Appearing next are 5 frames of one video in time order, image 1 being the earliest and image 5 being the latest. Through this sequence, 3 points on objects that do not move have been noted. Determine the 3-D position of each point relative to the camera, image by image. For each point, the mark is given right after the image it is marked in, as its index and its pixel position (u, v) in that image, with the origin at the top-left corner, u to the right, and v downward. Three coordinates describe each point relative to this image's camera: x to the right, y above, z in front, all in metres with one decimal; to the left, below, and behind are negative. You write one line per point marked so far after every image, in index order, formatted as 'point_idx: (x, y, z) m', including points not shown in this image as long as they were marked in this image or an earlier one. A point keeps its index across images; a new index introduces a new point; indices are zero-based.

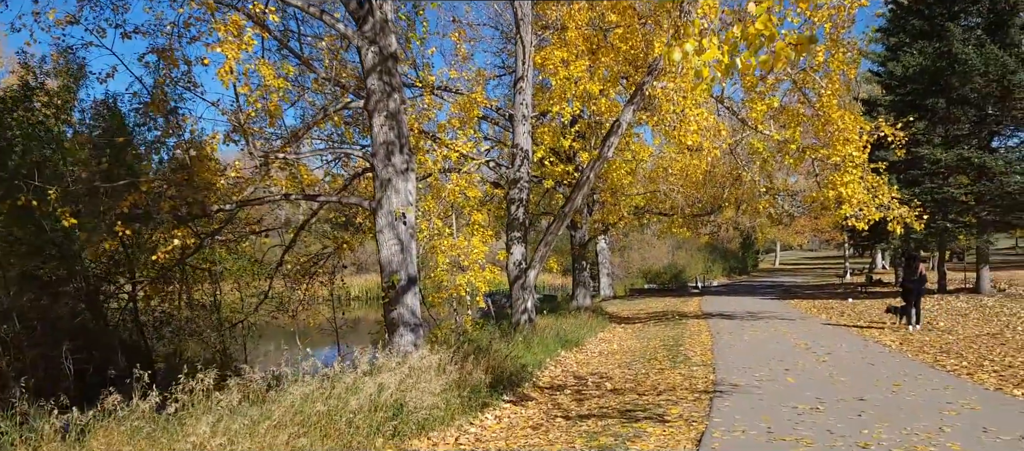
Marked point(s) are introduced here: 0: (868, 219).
0: (+6.4, +0.1, +12.0) m
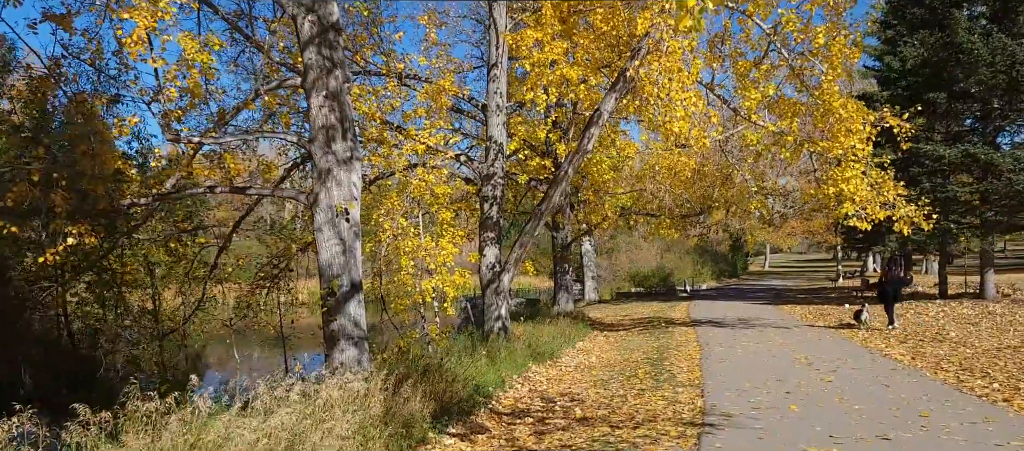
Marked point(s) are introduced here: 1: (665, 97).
0: (+5.9, +0.1, +11.0) m
1: (+2.2, +1.9, +9.7) m
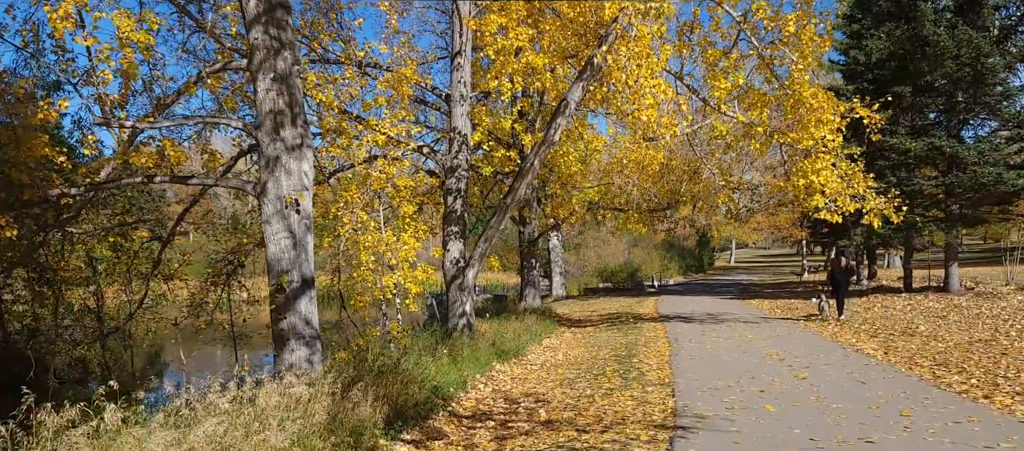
0: (+5.3, +0.2, +10.9) m
1: (+1.7, +2.0, +9.4) m
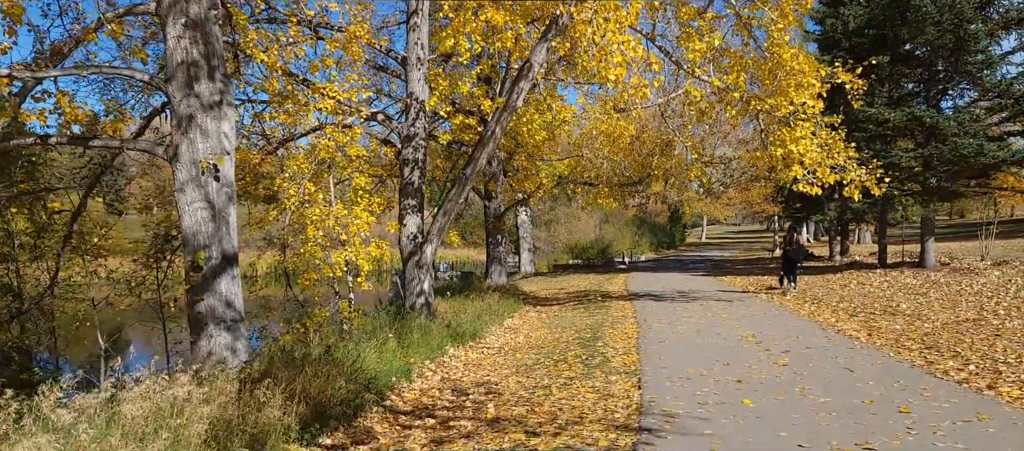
0: (+4.7, +0.7, +10.2) m
1: (+1.1, +2.3, +8.6) m
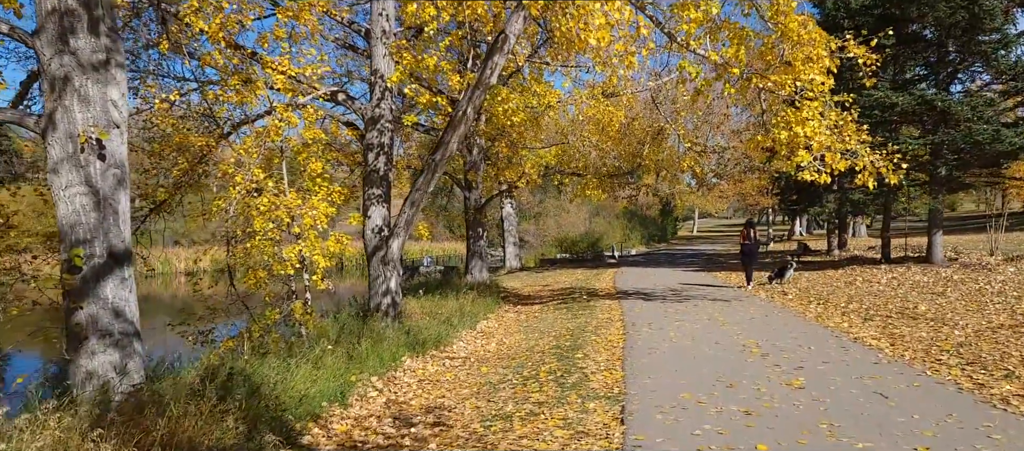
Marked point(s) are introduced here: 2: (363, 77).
0: (+4.3, +0.8, +9.2) m
1: (+0.8, +2.4, +7.4) m
2: (-2.5, +2.5, +11.1) m
